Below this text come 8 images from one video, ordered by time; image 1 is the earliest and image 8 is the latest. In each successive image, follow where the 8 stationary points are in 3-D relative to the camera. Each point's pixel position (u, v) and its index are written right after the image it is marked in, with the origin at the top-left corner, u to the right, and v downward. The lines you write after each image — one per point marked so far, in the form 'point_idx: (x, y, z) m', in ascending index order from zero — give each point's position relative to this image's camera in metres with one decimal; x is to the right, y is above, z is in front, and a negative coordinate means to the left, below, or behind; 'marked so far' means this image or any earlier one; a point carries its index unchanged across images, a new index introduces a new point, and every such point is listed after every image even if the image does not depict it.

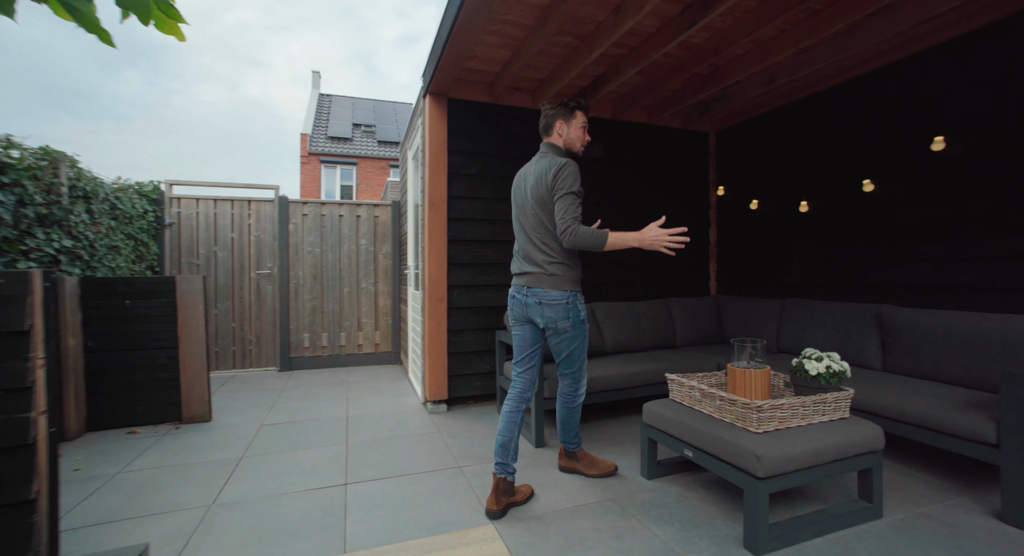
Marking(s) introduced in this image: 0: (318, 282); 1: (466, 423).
0: (-1.9, 0.0, +4.5) m
1: (-0.3, -1.0, +3.1) m
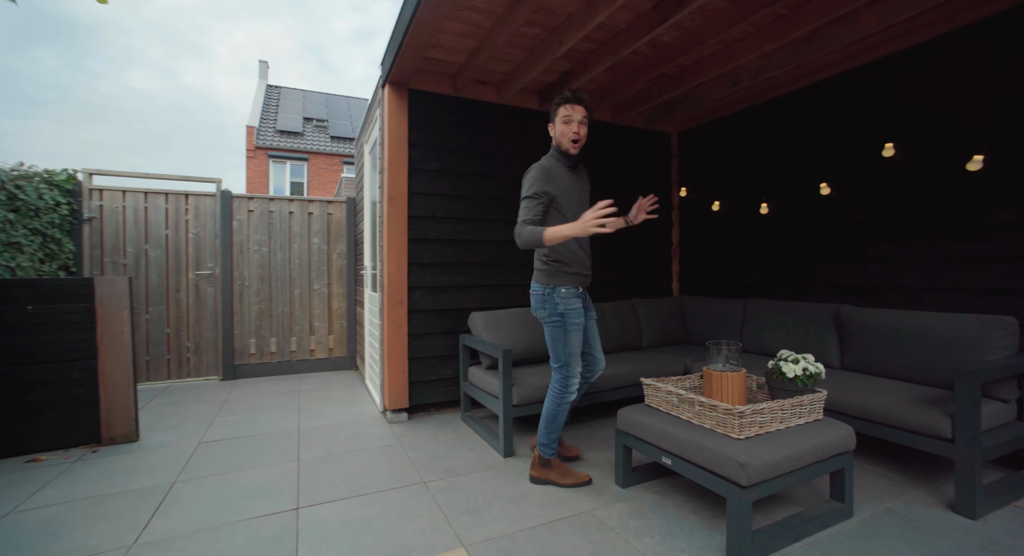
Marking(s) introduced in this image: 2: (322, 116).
0: (-2.3, 0.0, +4.2) m
1: (-0.5, -1.0, +2.9) m
2: (-4.6, +4.0, +11.3) m
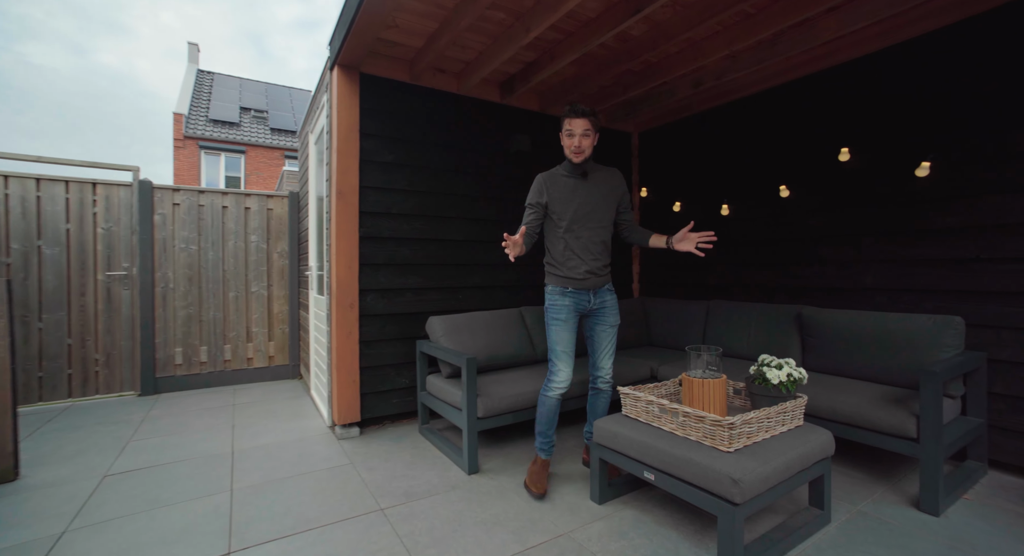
0: (-2.6, -0.1, +3.8) m
1: (-0.7, -1.0, +2.6) m
2: (-5.7, +3.9, +10.6) m
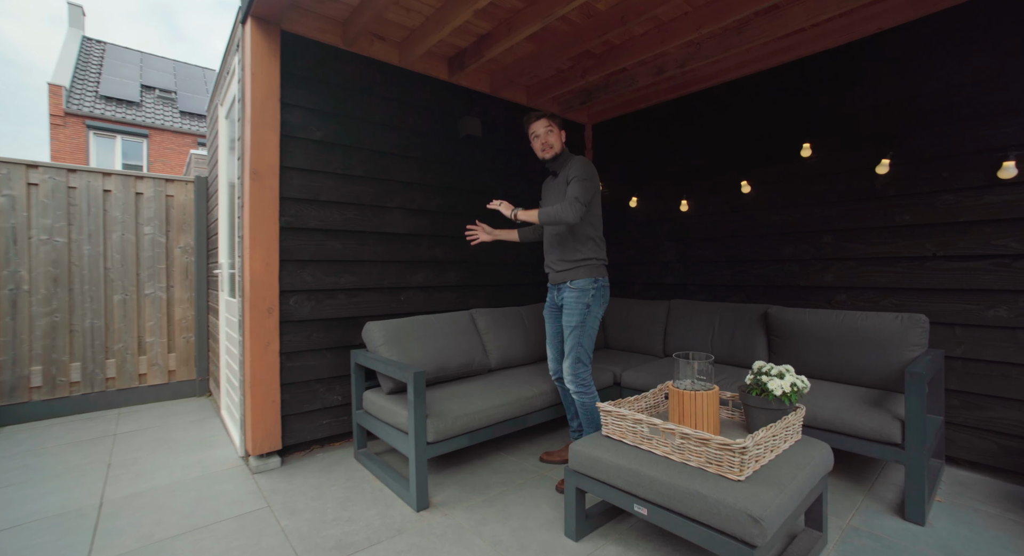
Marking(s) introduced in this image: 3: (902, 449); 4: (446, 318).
0: (-3.0, -0.1, +3.1) m
1: (-0.9, -1.0, +2.2) m
2: (-7.0, +3.9, +9.4) m
3: (+1.6, -0.7, +1.9) m
4: (-0.4, -0.2, +2.7) m
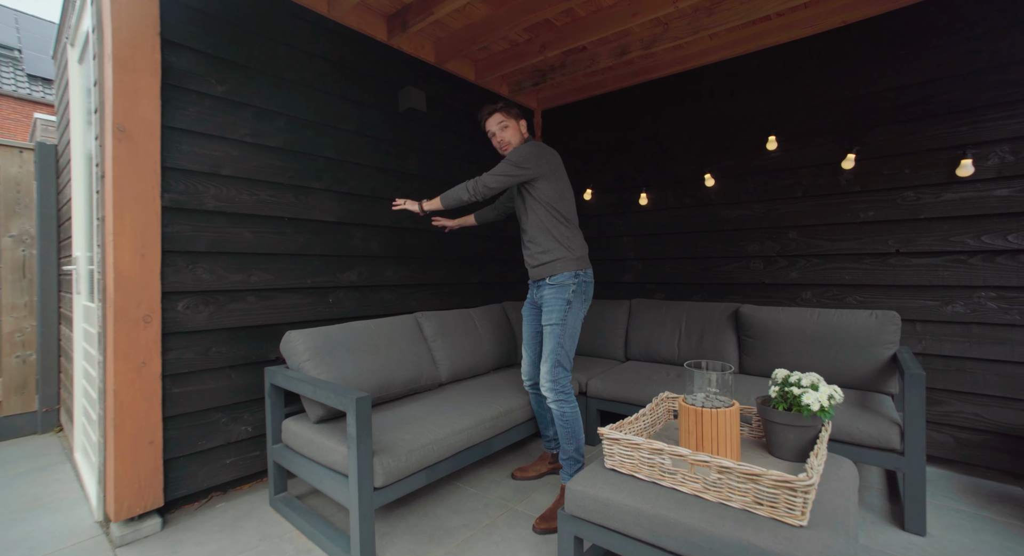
0: (-3.2, -0.1, +2.2) m
1: (-1.1, -0.9, +1.6) m
2: (-8.3, +3.9, +7.7) m
3: (+1.5, -0.7, +1.8) m
4: (-0.6, -0.2, +2.3) m
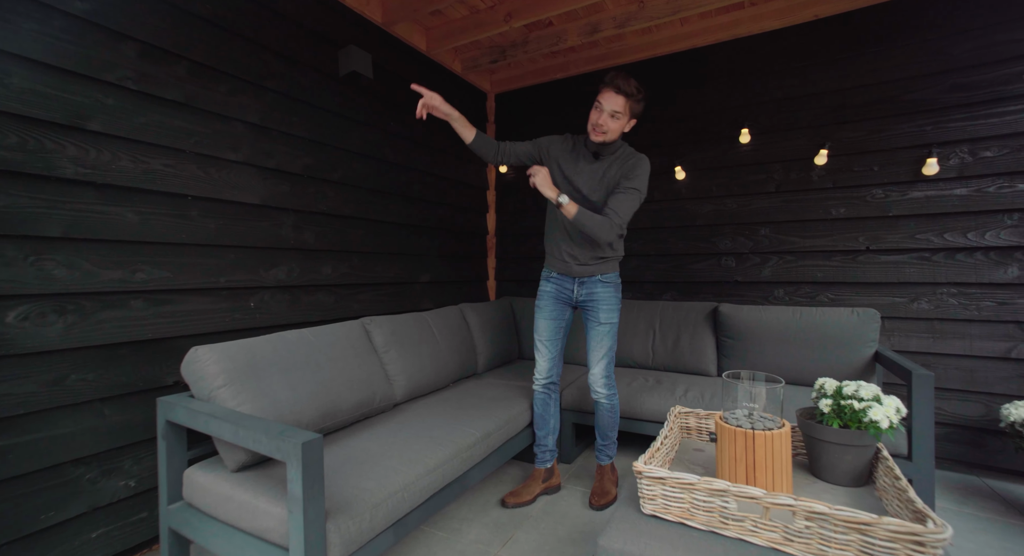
0: (-3.3, 0.0, +1.3) m
1: (-1.1, -0.9, +1.1) m
2: (-9.2, +3.9, +5.9) m
3: (+1.4, -0.7, +1.7) m
4: (-0.7, -0.2, +1.8) m
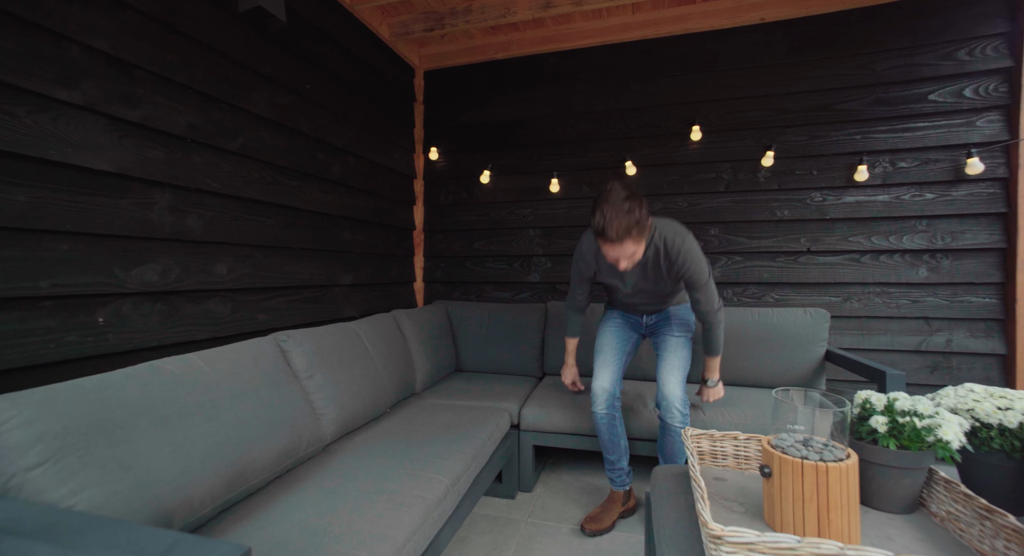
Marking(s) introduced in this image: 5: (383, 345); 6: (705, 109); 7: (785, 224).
0: (-3.1, -0.1, +0.2) m
1: (-1.0, -0.9, +0.5) m
2: (-10.0, +3.8, +3.4) m
3: (+1.3, -0.7, +1.7) m
4: (-0.8, -0.2, +1.3) m
5: (-0.5, -0.3, +1.9) m
6: (+1.1, +0.9, +2.6) m
7: (+1.5, +0.3, +2.5) m
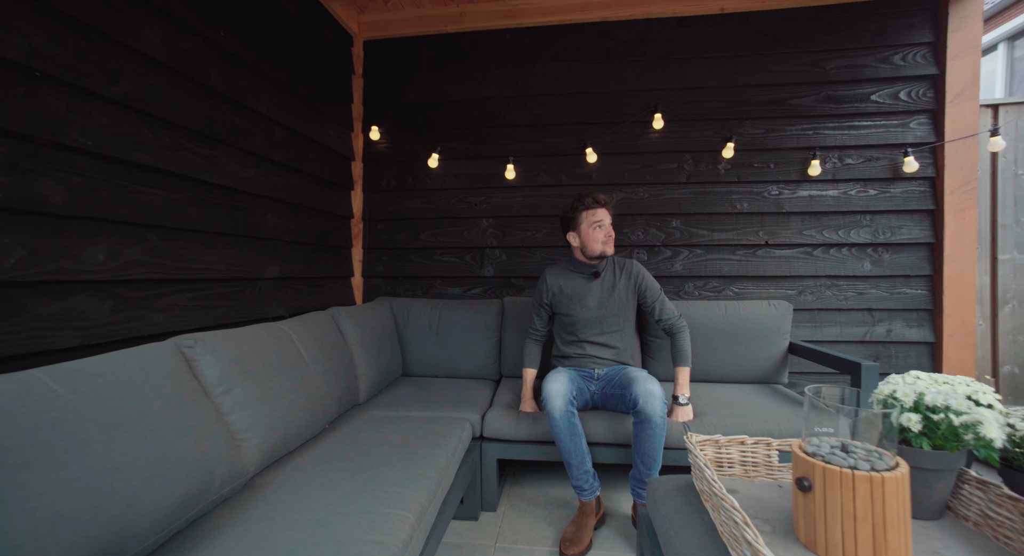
0: (-3.0, 0.0, -0.5) m
1: (-0.9, -0.9, +0.2) m
2: (-10.2, +3.8, +1.7) m
3: (+1.2, -0.6, +1.6) m
4: (-0.8, -0.2, +0.9) m
5: (-0.7, -0.2, +1.6) m
6: (+0.8, +1.0, +2.5) m
7: (+1.2, +0.3, +2.5) m
